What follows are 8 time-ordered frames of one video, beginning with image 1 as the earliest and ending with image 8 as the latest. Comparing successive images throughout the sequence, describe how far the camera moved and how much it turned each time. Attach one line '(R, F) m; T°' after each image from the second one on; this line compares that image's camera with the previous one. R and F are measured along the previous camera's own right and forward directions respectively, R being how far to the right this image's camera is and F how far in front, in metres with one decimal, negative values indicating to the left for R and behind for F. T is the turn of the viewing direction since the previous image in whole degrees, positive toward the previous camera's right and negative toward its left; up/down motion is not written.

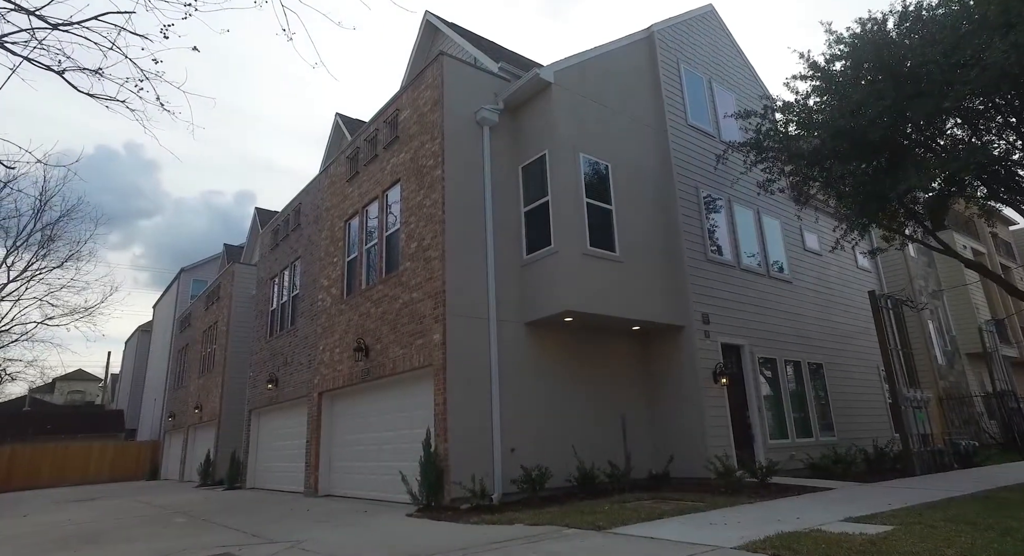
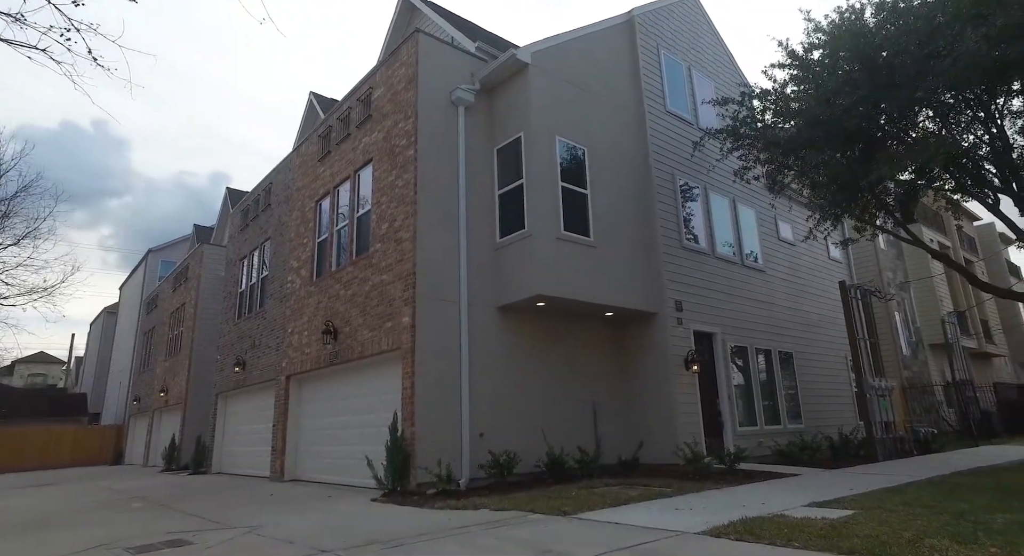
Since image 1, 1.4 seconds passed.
(+0.1, +0.1) m; +2°
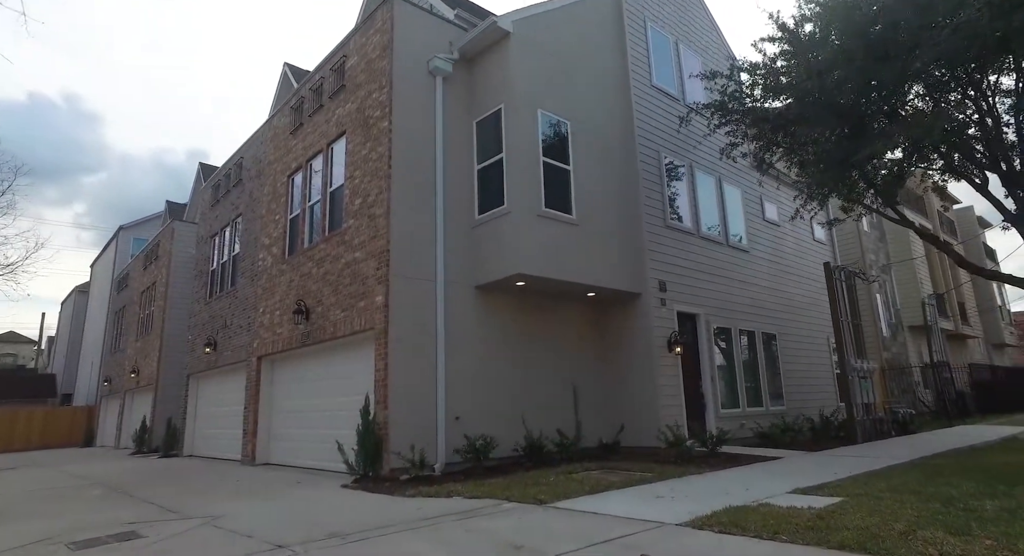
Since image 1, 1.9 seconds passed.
(+0.1, +0.3) m; +1°
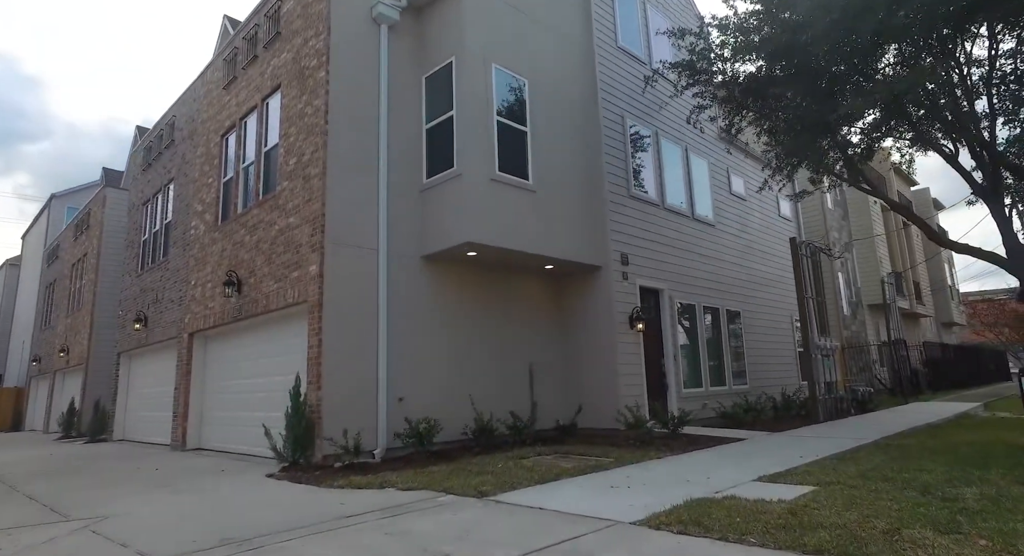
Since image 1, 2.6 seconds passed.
(+0.2, +0.7) m; +3°
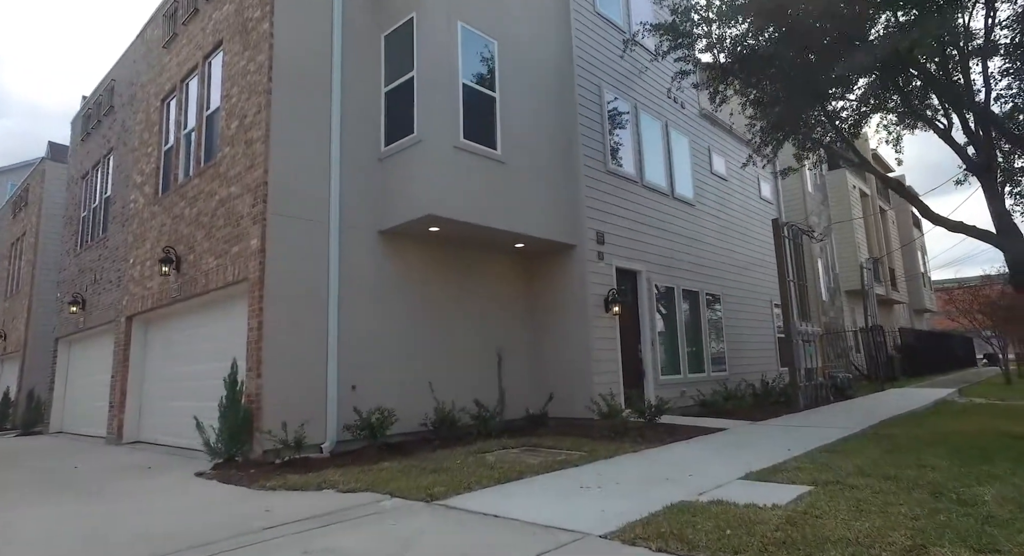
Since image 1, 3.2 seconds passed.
(+0.2, +0.7) m; +2°
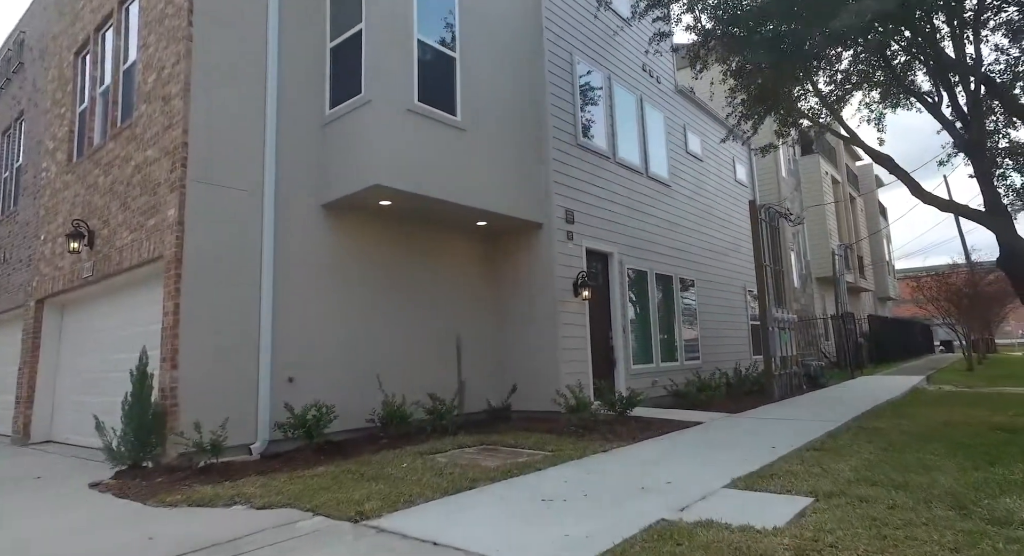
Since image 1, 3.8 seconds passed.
(+0.1, +0.8) m; +3°
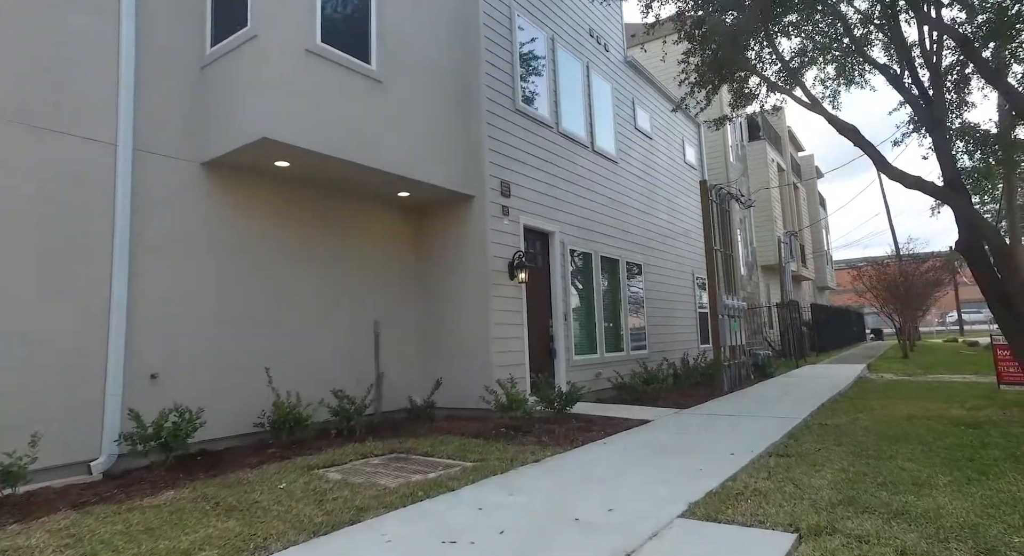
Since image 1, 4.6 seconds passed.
(+0.3, +1.0) m; +5°
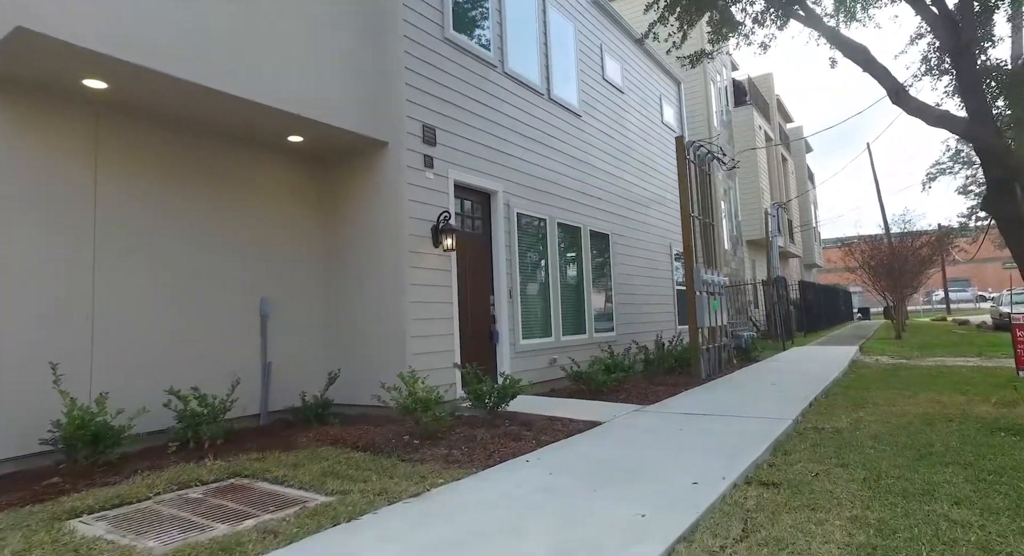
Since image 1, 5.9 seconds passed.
(+0.7, +1.5) m; +1°
